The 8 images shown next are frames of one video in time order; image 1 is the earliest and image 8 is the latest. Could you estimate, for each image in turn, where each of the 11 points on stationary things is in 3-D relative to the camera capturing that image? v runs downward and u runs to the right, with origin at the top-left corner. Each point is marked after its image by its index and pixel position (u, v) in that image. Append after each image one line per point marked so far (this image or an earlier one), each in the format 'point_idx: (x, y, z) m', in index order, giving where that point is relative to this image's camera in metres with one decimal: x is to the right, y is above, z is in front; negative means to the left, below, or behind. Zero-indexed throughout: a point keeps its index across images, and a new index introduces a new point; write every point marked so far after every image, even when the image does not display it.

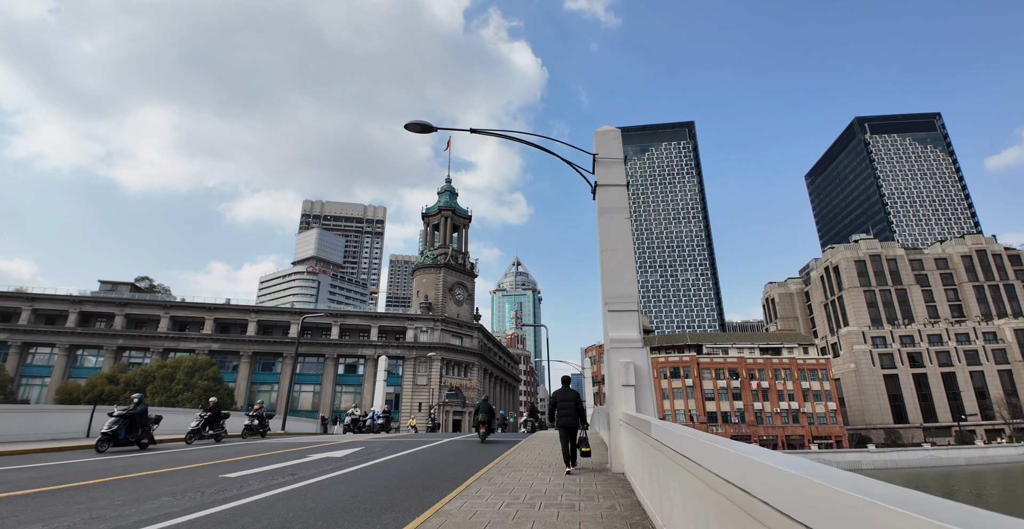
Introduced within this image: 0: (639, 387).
0: (+2.2, -2.2, +8.3) m
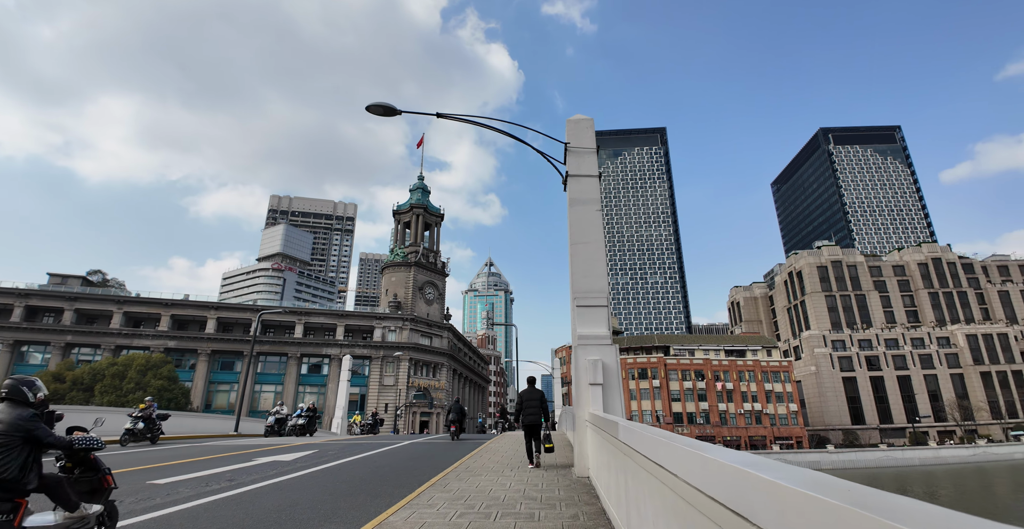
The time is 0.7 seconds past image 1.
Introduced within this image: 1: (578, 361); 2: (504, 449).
0: (+1.6, -2.0, +7.8) m
1: (+1.1, -1.6, +8.0) m
2: (-0.1, -5.3, +13.8) m
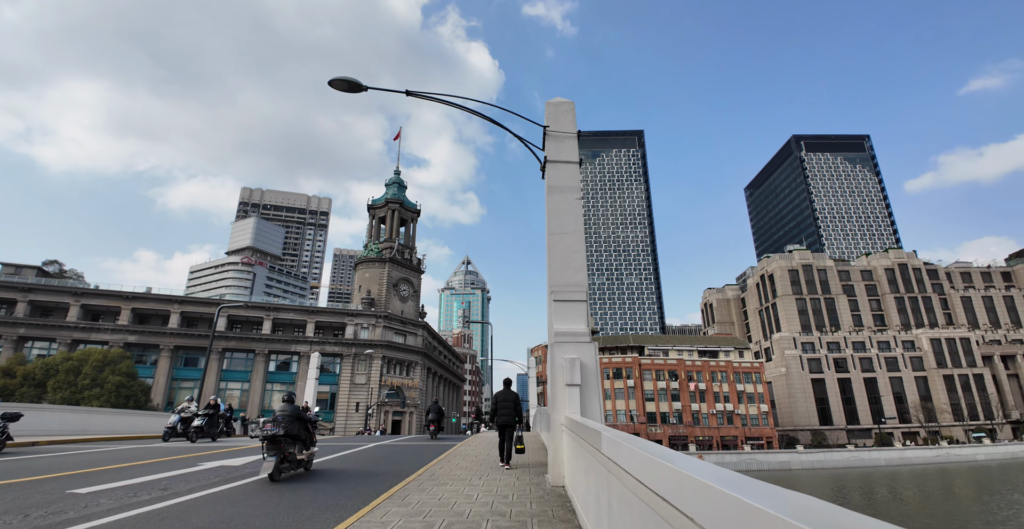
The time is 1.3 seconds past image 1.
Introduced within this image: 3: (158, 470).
0: (+1.1, -1.9, +7.2) m
1: (+0.7, -1.5, +7.4) m
2: (-0.9, -5.1, +13.1) m
3: (-6.6, -3.8, +8.8) m
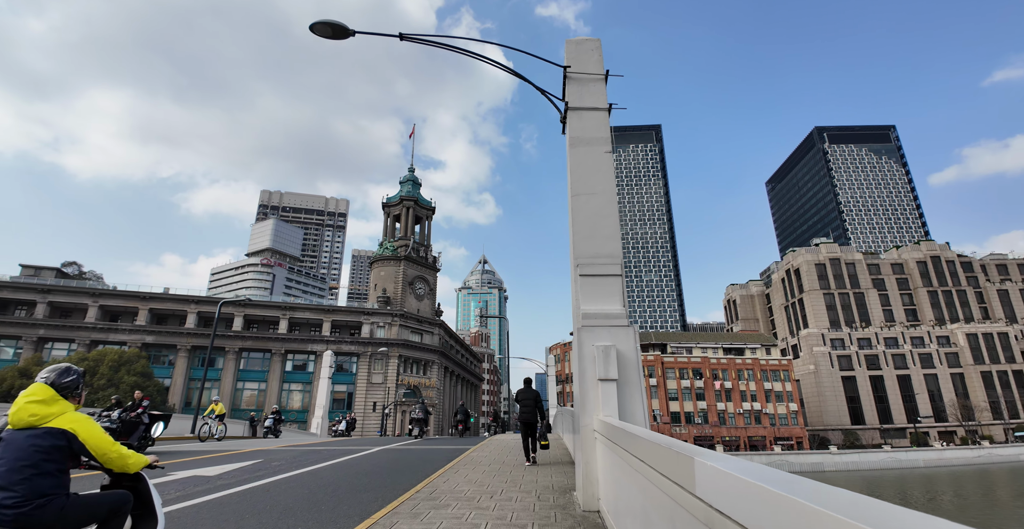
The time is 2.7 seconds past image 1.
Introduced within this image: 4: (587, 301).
0: (+1.3, -1.4, +5.7) m
1: (+0.9, -1.0, +5.9) m
2: (-0.4, -4.7, +11.6) m
3: (-6.3, -3.4, +7.5) m
4: (+1.0, -0.5, +6.2) m
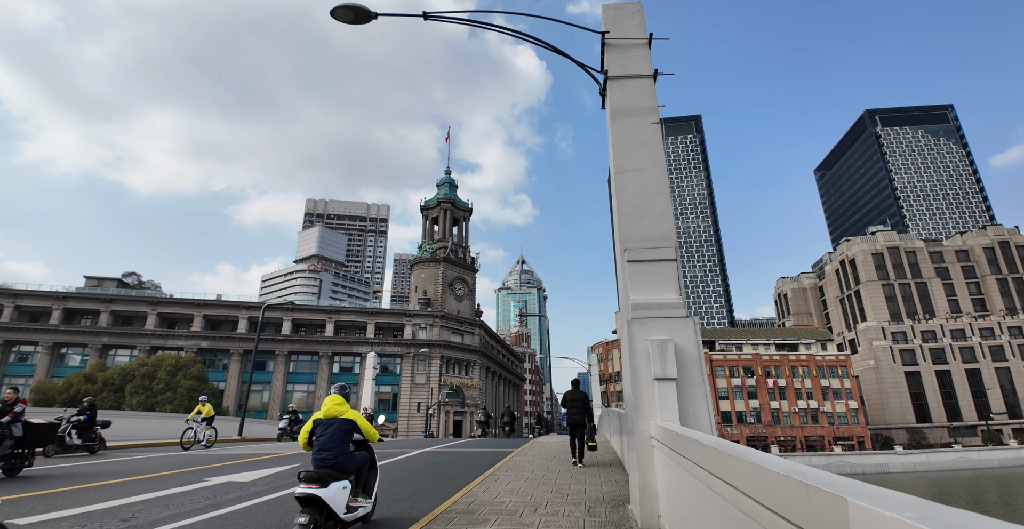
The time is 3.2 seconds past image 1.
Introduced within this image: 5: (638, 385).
0: (+1.8, -1.3, +4.9) m
1: (+1.3, -0.8, +5.1) m
2: (+0.6, -4.5, +11.0) m
3: (-5.6, -3.5, +7.4) m
4: (+1.4, -0.3, +5.5) m
5: (+1.3, -1.3, +5.0) m
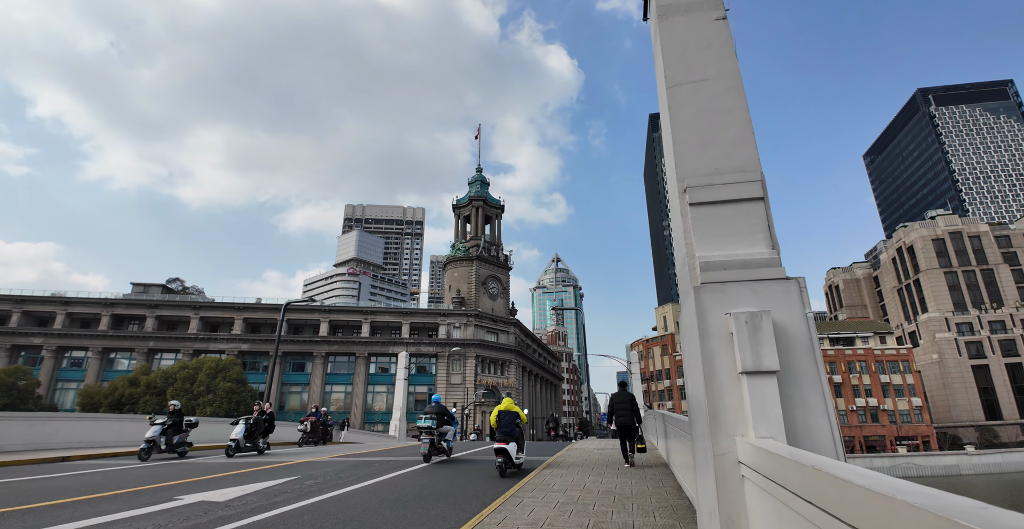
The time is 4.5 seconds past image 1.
0: (+1.9, -0.8, +3.2) m
1: (+1.4, -0.4, +3.4) m
2: (+1.2, -4.1, +9.3) m
3: (-5.3, -3.2, +6.2) m
4: (+1.5, +0.2, +3.8) m
5: (+1.3, -0.8, +3.3) m
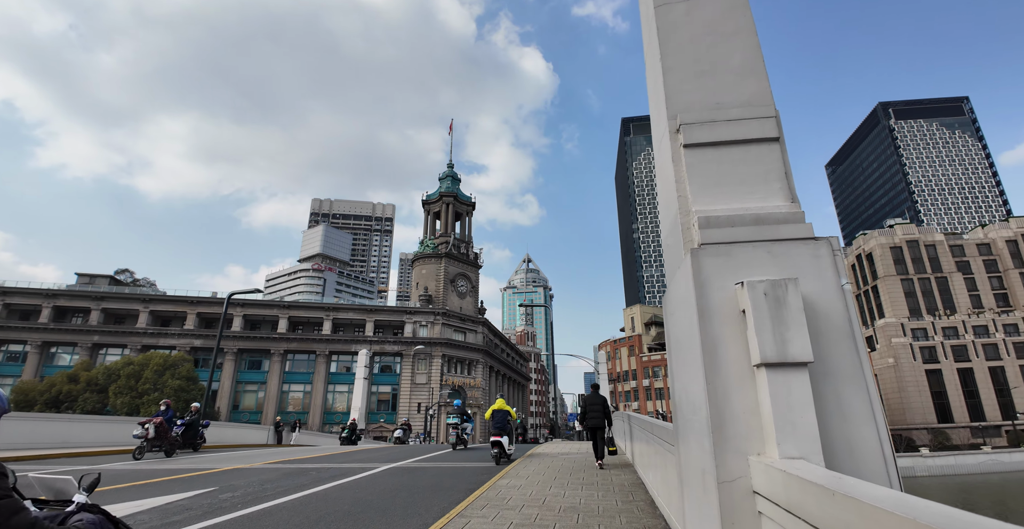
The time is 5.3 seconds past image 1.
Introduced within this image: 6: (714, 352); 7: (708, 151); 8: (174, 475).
0: (+1.5, -0.5, +2.3) m
1: (+1.1, -0.1, +2.5) m
2: (+0.4, -3.8, +8.4) m
3: (-5.9, -2.8, +4.8) m
4: (+1.1, +0.4, +2.9) m
5: (+1.0, -0.6, +2.4) m
6: (+1.0, -0.4, +2.4) m
7: (+1.2, +0.7, +3.0) m
8: (-6.7, -4.1, +9.3) m
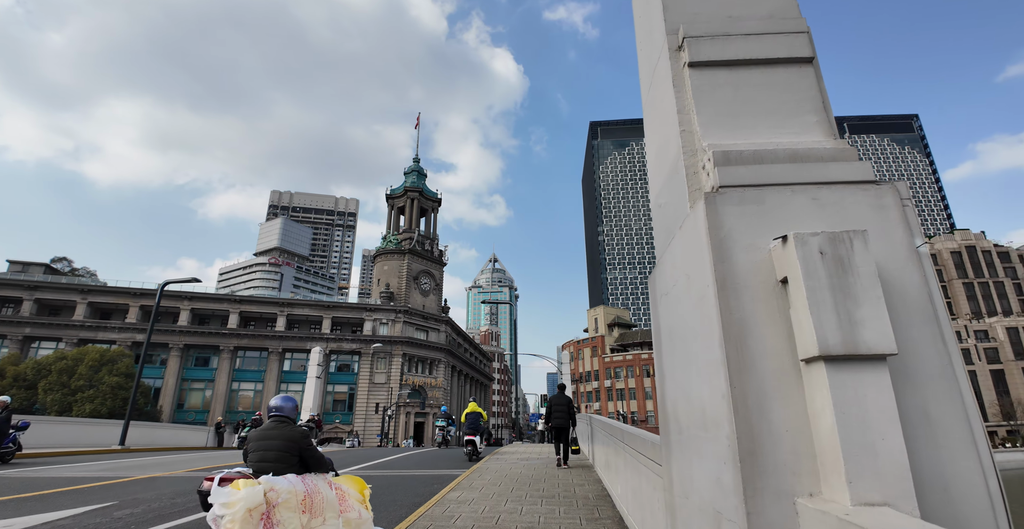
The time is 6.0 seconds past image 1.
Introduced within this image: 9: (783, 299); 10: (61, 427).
0: (+1.3, -0.4, +1.5) m
1: (+0.8, +0.1, +1.7) m
2: (-0.4, -3.6, +7.5) m
3: (-6.3, -2.4, +3.6) m
4: (+0.9, +0.6, +2.1) m
5: (+0.7, -0.4, +1.6) m
6: (+0.8, -0.3, +1.6) m
7: (+1.0, +0.9, +2.2) m
8: (-7.5, -3.7, +7.9) m
9: (+0.9, -0.1, +1.6) m
10: (-15.5, -5.4, +16.0) m
